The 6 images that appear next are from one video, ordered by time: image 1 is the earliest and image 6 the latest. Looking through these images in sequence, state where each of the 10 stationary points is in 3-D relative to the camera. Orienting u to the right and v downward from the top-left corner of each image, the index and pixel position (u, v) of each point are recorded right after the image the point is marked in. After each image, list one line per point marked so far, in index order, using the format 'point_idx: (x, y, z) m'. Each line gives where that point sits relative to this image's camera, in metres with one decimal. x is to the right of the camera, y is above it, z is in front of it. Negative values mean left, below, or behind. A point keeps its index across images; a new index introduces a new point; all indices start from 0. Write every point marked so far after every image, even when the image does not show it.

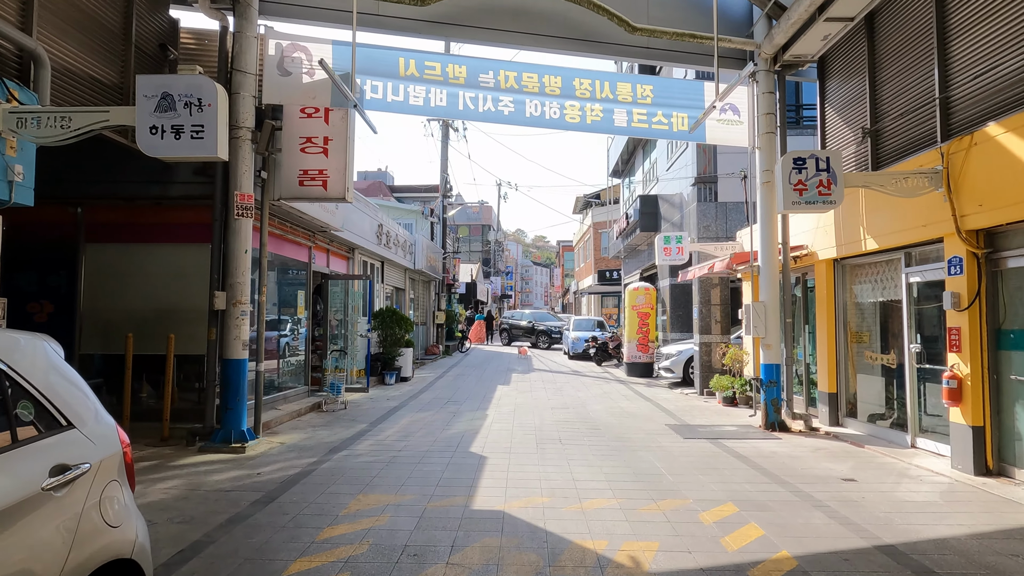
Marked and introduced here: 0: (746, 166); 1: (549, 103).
0: (+4.4, +2.3, +12.4) m
1: (+0.4, +2.2, +7.8) m
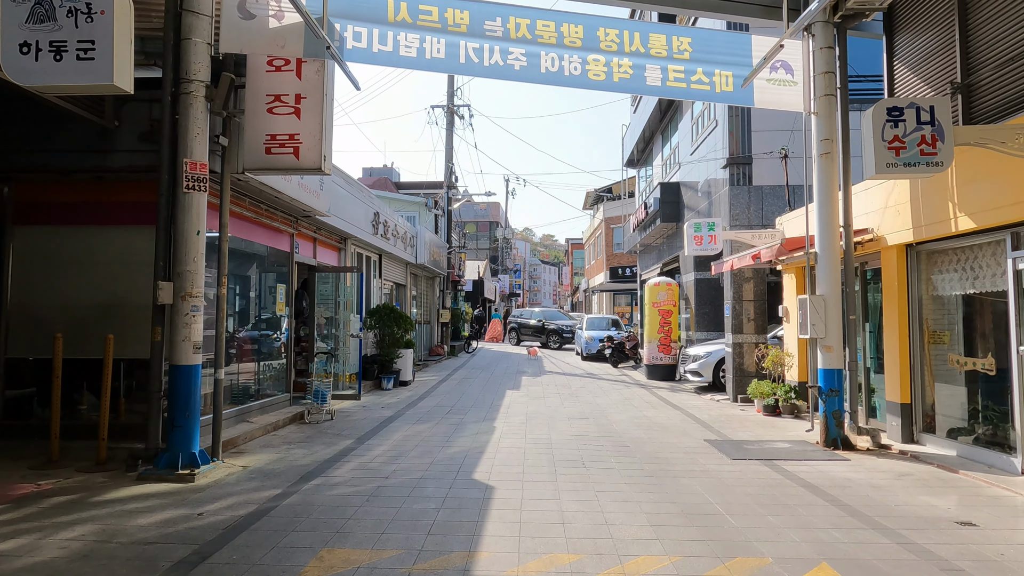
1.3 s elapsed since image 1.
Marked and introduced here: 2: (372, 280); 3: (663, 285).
0: (+4.6, +2.4, +11.0) m
1: (+0.5, +2.3, +6.5) m
2: (-2.7, +0.2, +13.0) m
3: (+3.2, +0.1, +14.4) m
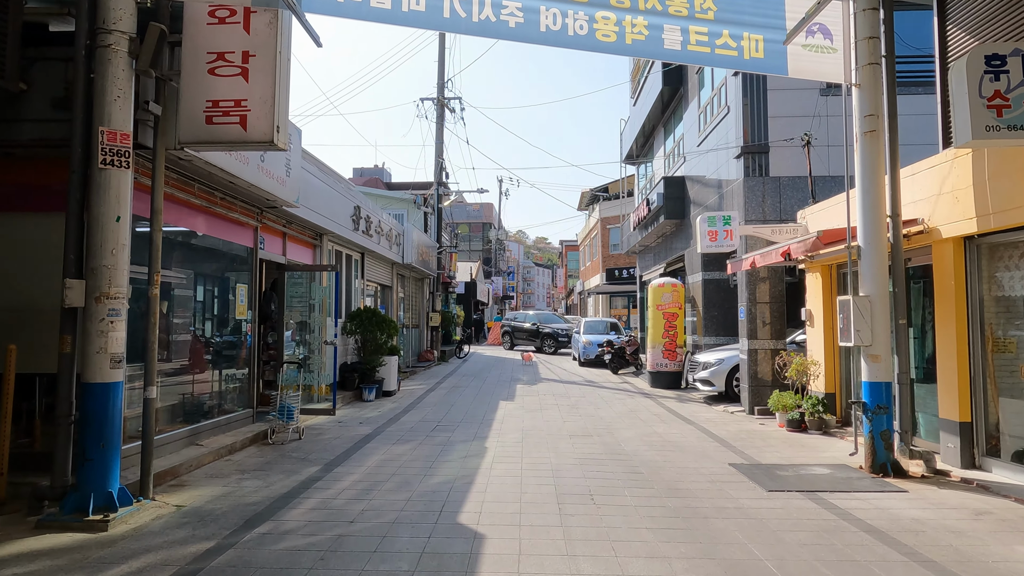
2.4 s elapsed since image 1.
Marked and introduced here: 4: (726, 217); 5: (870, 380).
0: (+4.5, +2.4, +10.1) m
1: (+0.5, +2.3, +5.5) m
2: (-2.9, +0.1, +11.9) m
3: (+3.1, 0.0, +13.4) m
4: (+3.1, +1.1, +9.8) m
5: (+3.3, -0.8, +6.1) m
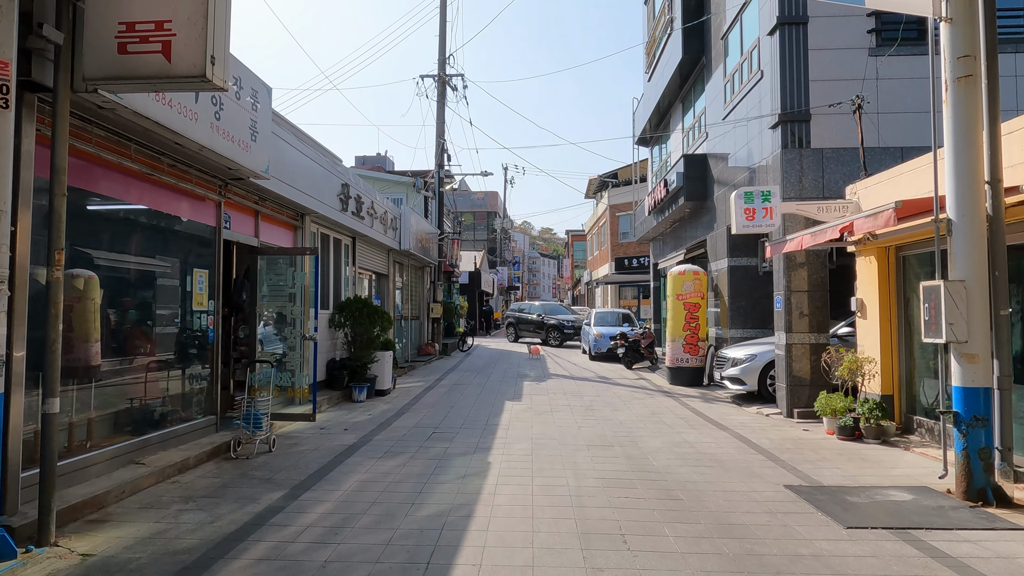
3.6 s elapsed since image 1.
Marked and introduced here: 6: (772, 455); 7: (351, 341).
0: (+4.6, +2.5, +8.8) m
1: (+0.5, +2.4, +4.3) m
2: (-2.8, +0.3, +10.8) m
3: (+3.2, +0.3, +12.2) m
4: (+3.2, +1.2, +8.6) m
5: (+3.3, -0.7, +4.9) m
6: (+2.5, -1.6, +6.5) m
7: (-2.4, -0.8, +10.0) m
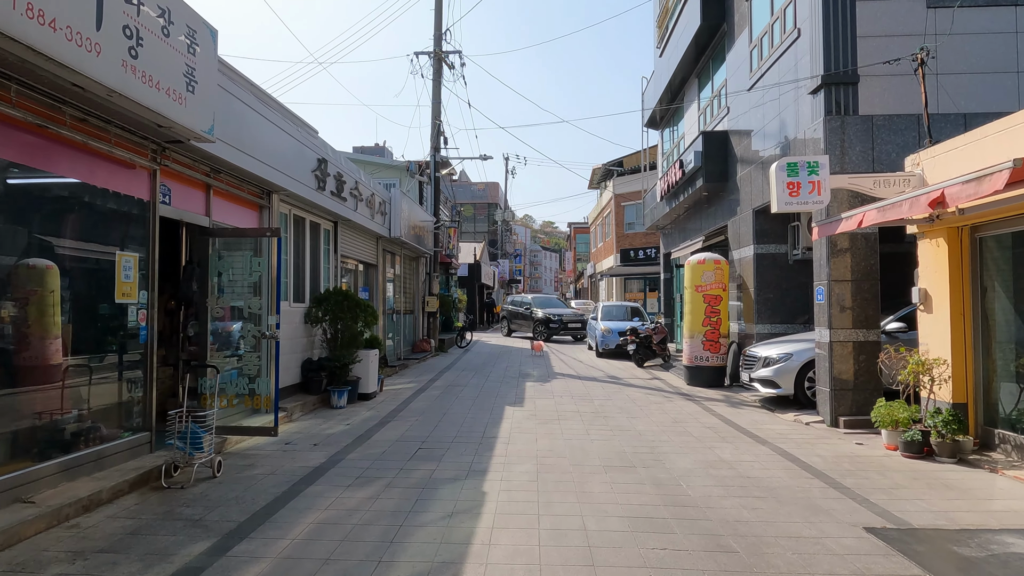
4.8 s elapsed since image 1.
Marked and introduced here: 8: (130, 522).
0: (+4.6, +2.7, +7.6) m
1: (+0.5, +2.5, +3.1) m
2: (-2.7, +0.5, +9.6) m
3: (+3.3, +0.4, +11.0) m
4: (+3.2, +1.4, +7.3) m
5: (+3.3, -0.6, +3.7) m
6: (+2.5, -1.5, +5.3) m
7: (-2.4, -0.7, +8.8) m
8: (-2.3, -1.4, +4.1) m
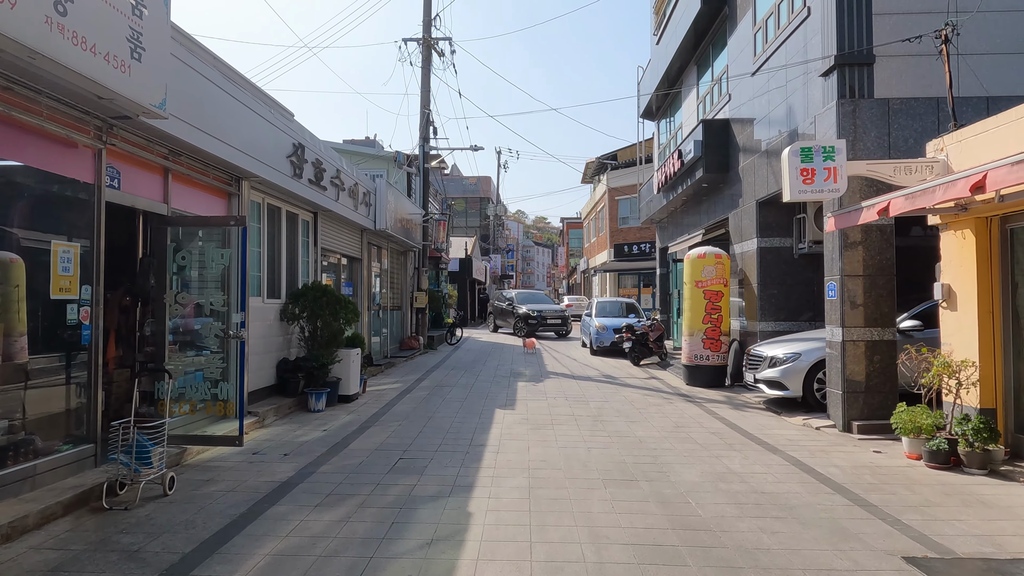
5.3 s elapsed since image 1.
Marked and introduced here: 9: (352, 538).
0: (+4.5, +2.7, +7.1) m
1: (+0.5, +2.5, +2.5) m
2: (-2.9, +0.5, +9.0) m
3: (+3.1, +0.5, +10.5) m
4: (+3.1, +1.4, +6.8) m
5: (+3.3, -0.6, +3.2) m
6: (+2.5, -1.5, +4.8) m
7: (-2.5, -0.6, +8.2) m
8: (-2.4, -1.4, +3.5) m
9: (-0.9, -1.4, +3.8) m
